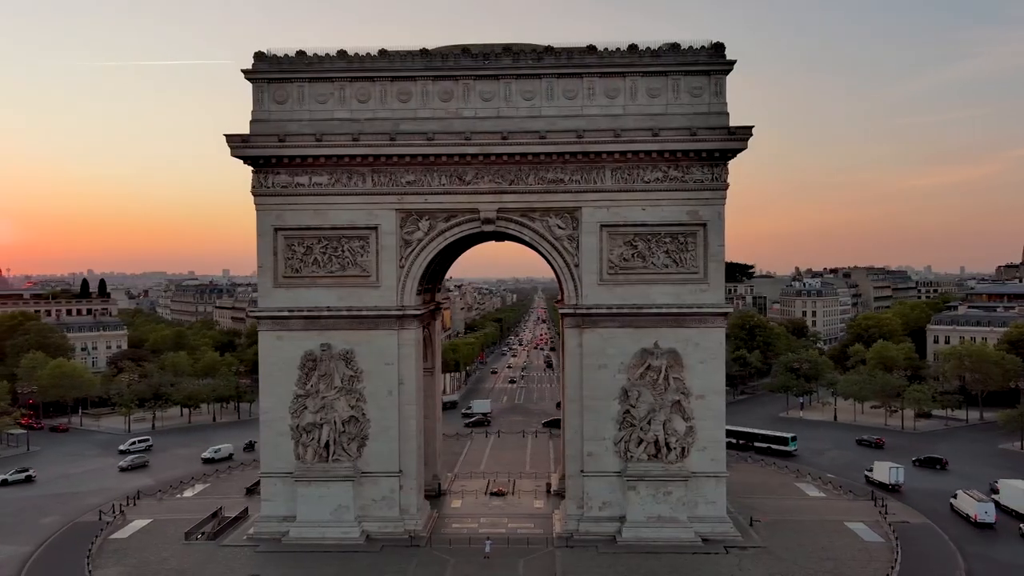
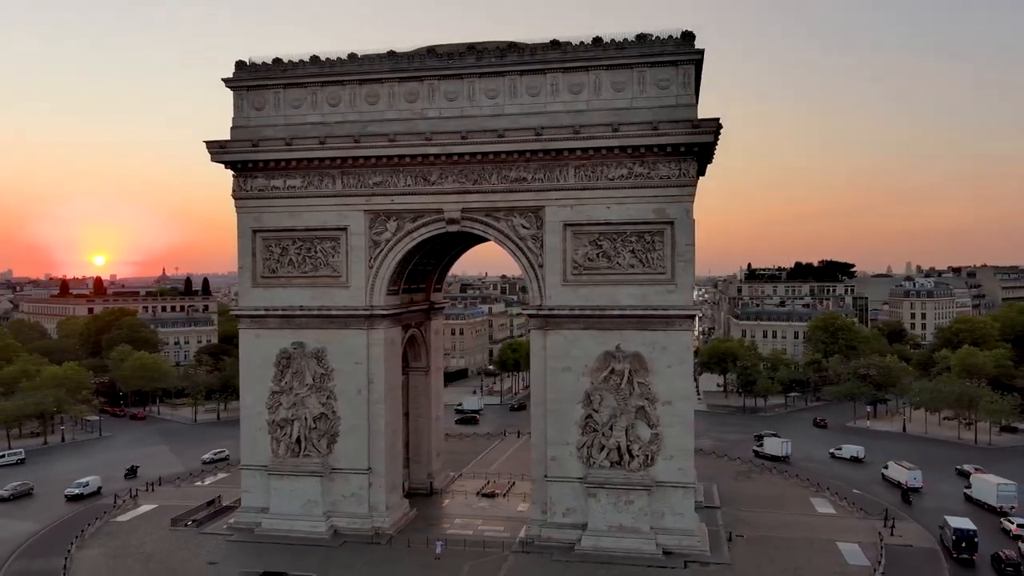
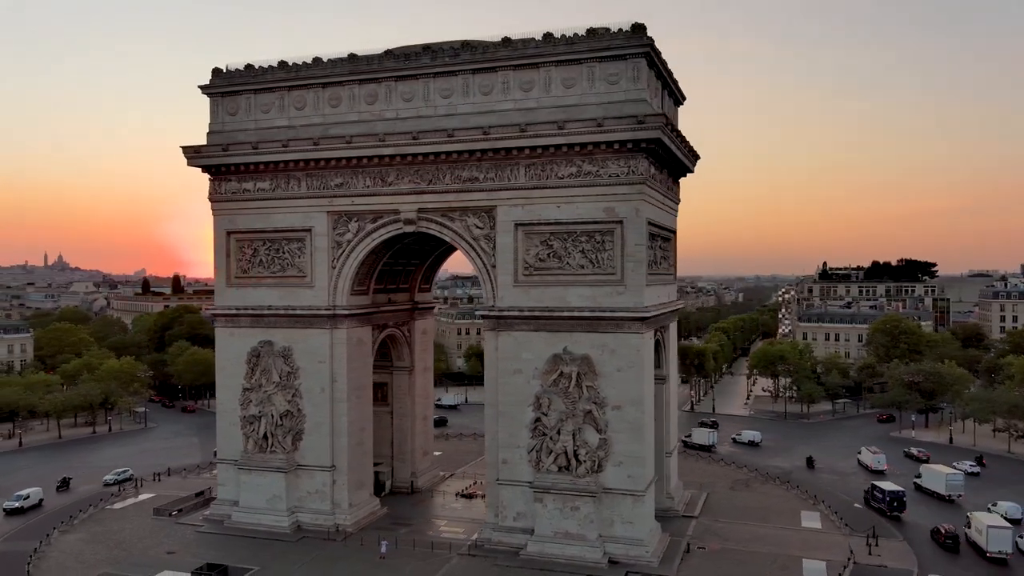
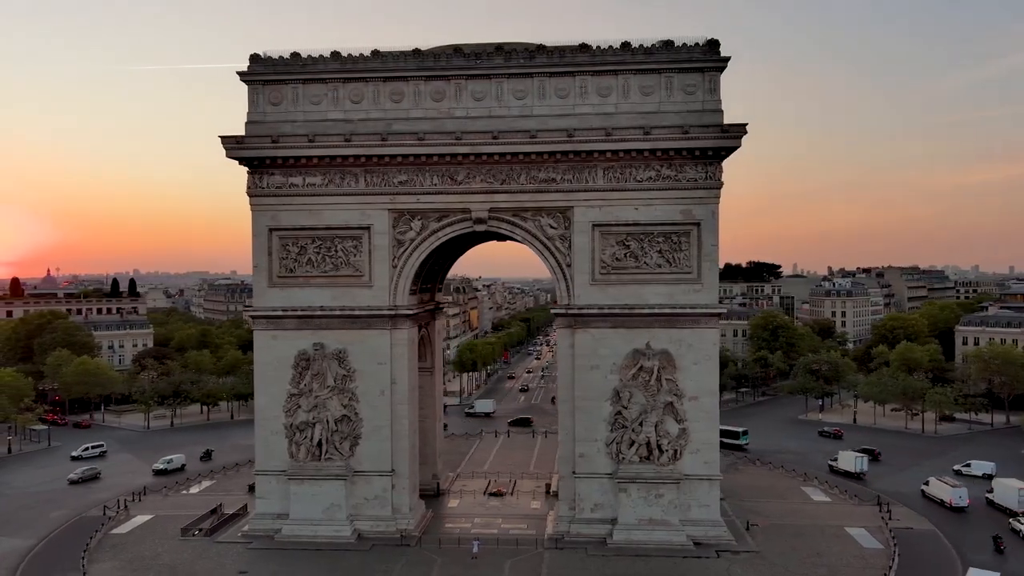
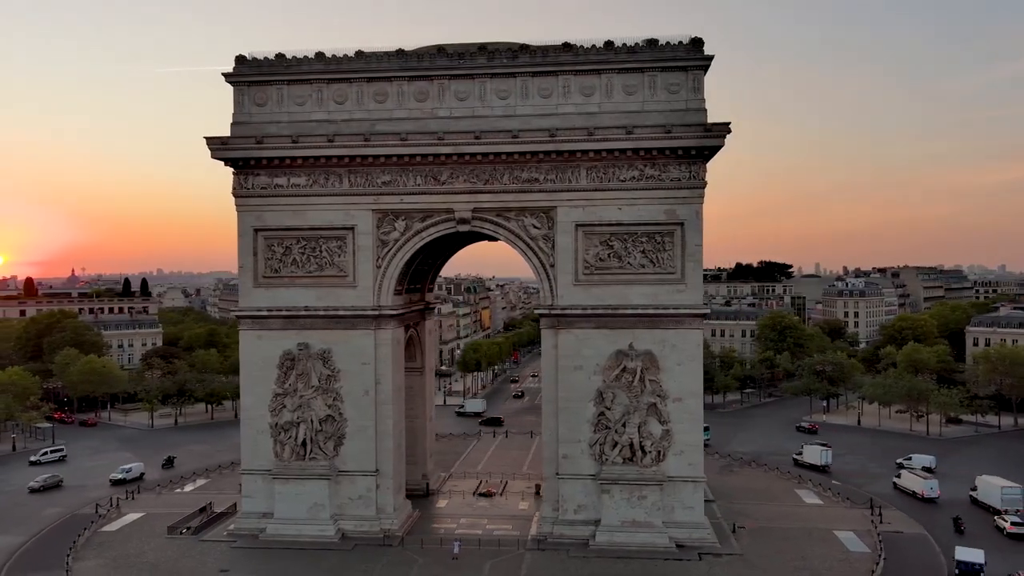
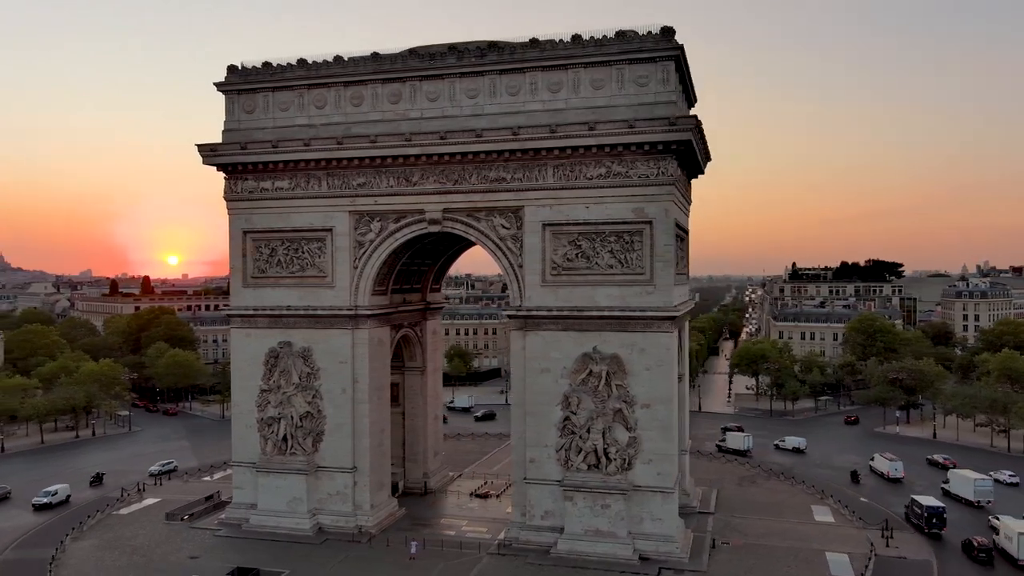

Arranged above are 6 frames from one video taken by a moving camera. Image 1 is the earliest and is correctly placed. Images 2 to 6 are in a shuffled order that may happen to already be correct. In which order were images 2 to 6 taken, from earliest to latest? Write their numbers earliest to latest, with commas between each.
4, 5, 2, 6, 3
